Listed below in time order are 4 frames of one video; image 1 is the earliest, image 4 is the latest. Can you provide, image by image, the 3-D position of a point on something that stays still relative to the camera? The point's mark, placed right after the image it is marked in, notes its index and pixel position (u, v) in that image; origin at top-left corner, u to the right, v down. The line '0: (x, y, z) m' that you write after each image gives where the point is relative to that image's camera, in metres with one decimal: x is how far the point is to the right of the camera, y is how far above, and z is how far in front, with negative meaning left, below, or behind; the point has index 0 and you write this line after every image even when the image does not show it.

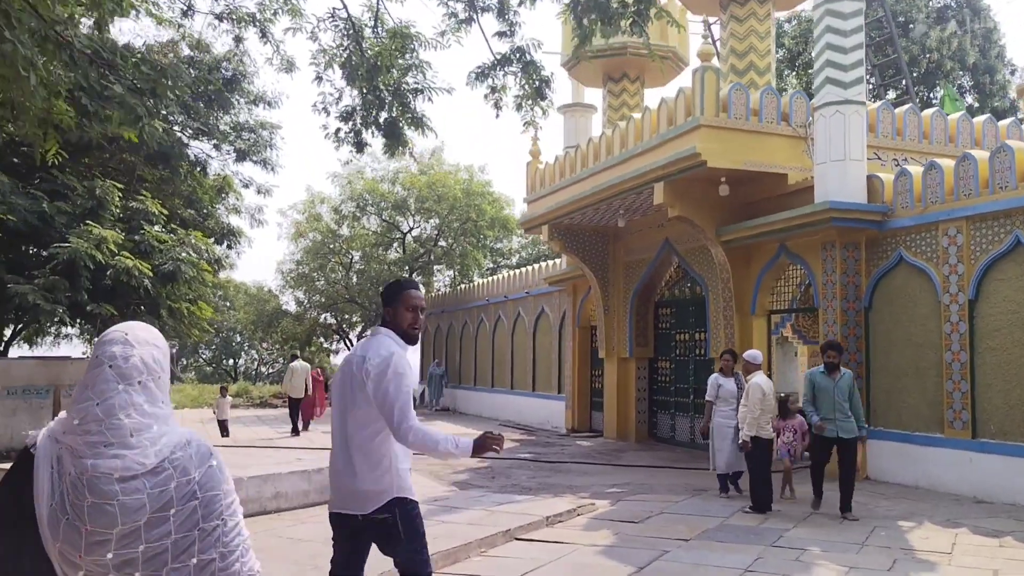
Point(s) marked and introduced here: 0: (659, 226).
0: (+2.2, +0.9, +13.1) m
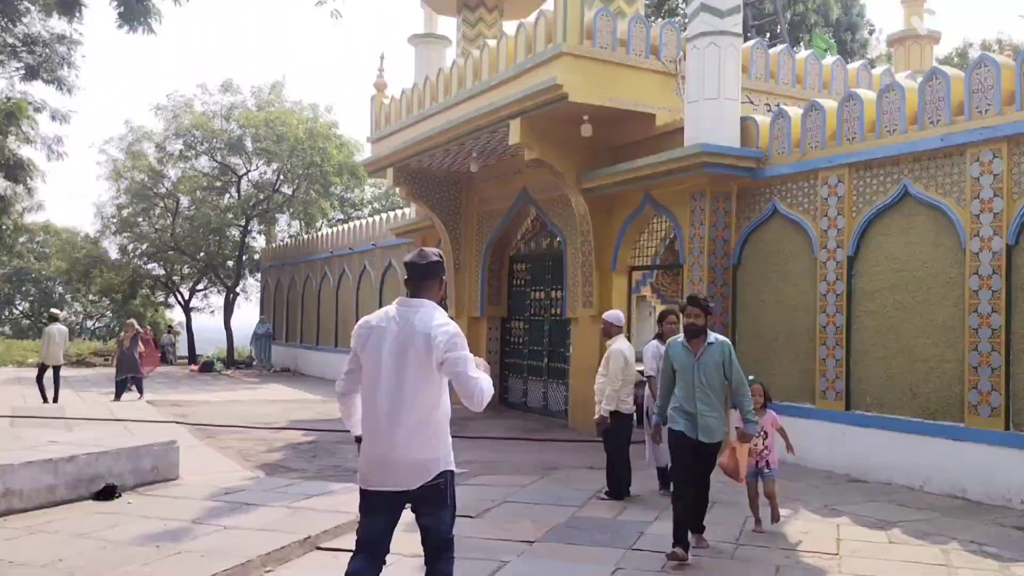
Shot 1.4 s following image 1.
0: (0.0, +1.6, +11.9) m
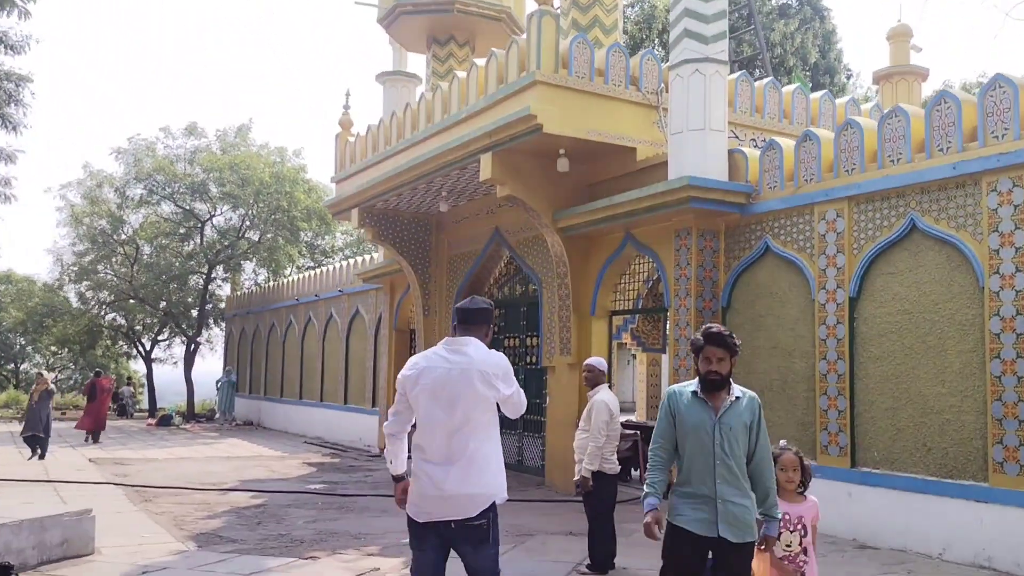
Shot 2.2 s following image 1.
0: (-0.3, +1.0, +11.2) m
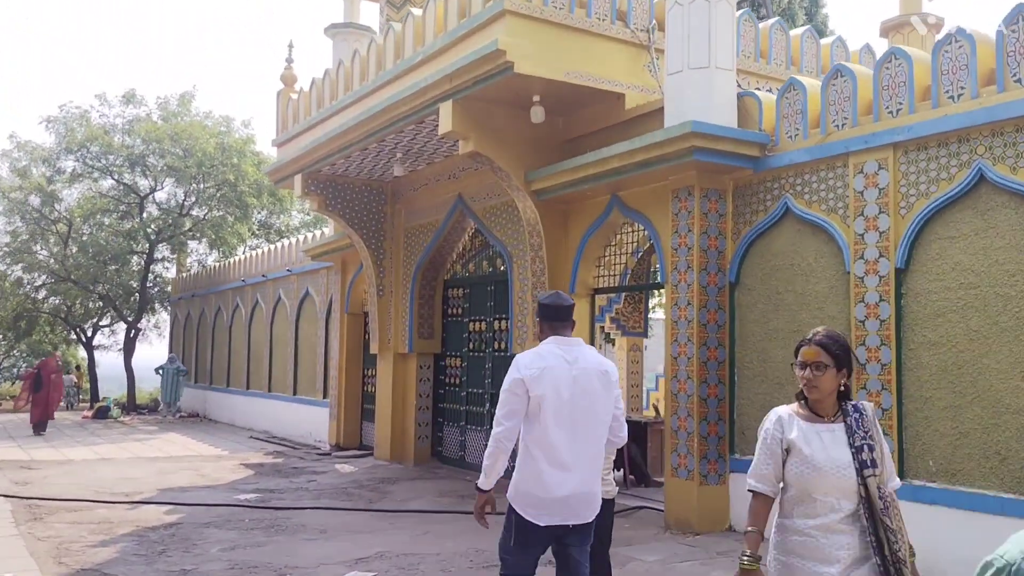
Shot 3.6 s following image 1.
0: (-0.7, +1.2, +9.8) m
